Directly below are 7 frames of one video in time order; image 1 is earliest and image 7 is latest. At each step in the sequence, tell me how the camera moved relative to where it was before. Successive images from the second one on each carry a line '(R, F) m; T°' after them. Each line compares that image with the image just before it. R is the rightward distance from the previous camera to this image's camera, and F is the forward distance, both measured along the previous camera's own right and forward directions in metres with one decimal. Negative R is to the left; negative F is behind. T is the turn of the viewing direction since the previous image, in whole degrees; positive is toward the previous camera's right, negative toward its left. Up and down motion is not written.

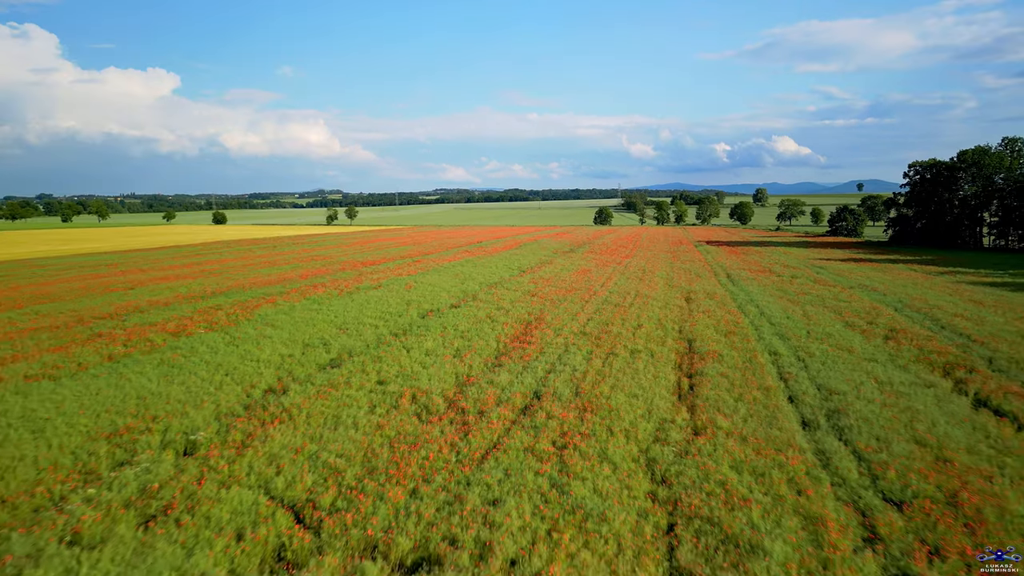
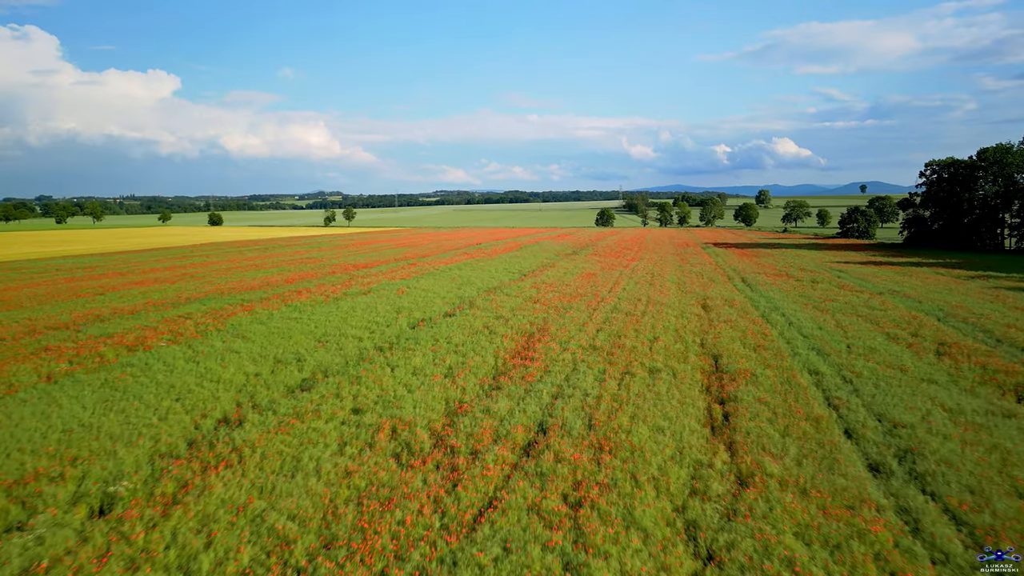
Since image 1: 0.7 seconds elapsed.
(0.0, +2.3) m; 0°
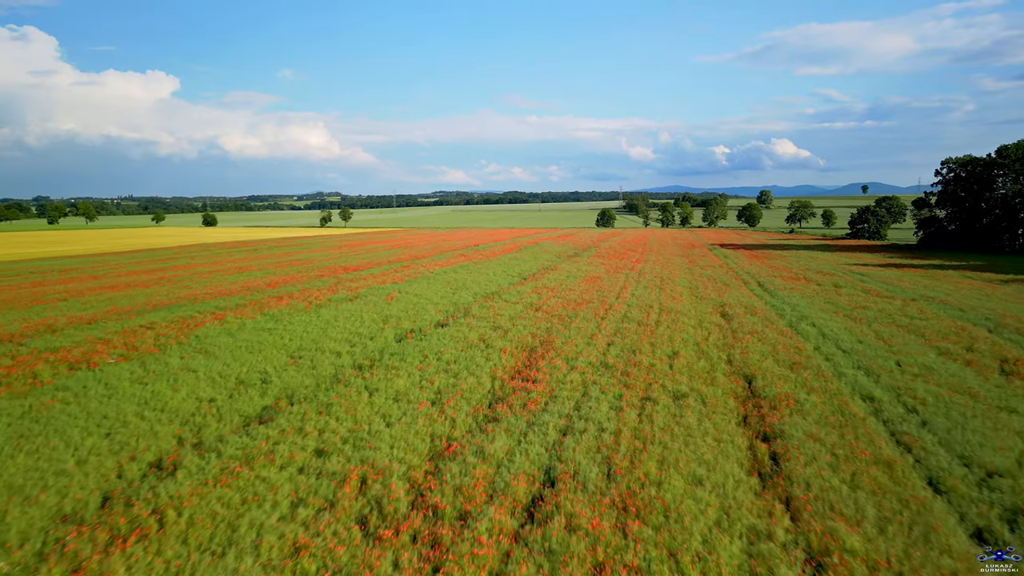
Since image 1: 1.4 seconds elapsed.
(0.0, +2.2) m; 0°
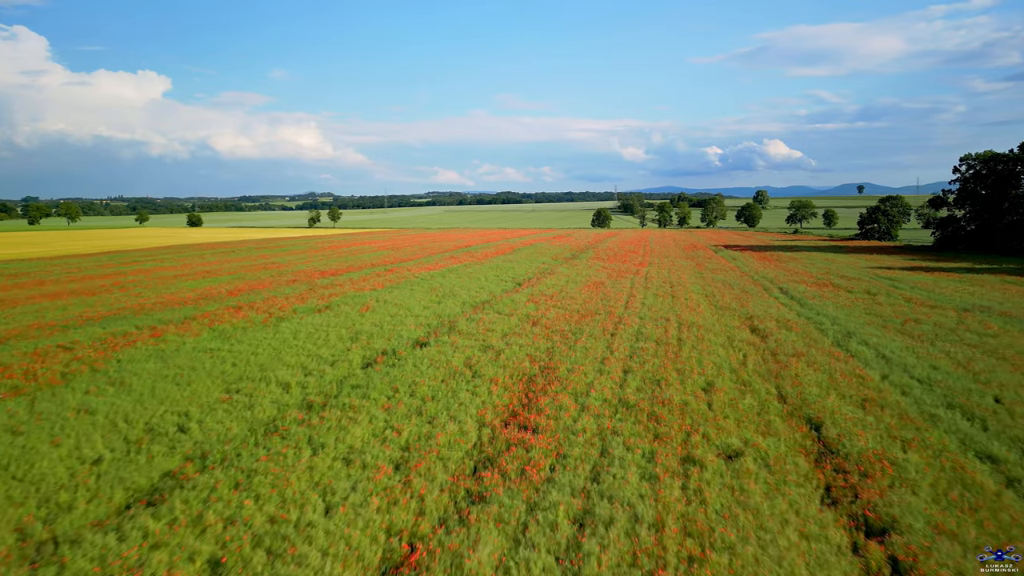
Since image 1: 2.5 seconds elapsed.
(0.0, +3.3) m; +1°
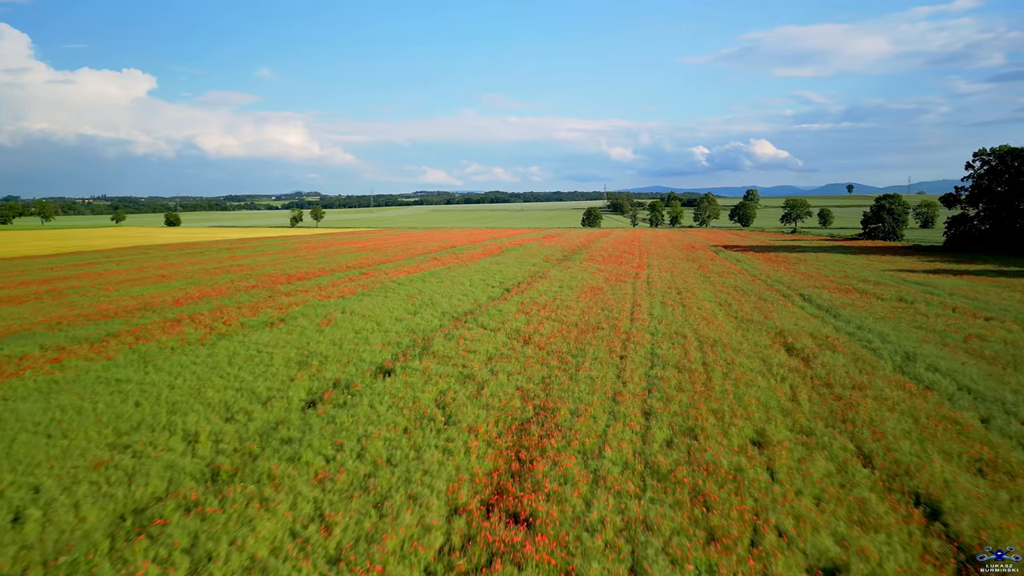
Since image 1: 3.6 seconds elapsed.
(0.0, +3.2) m; +1°
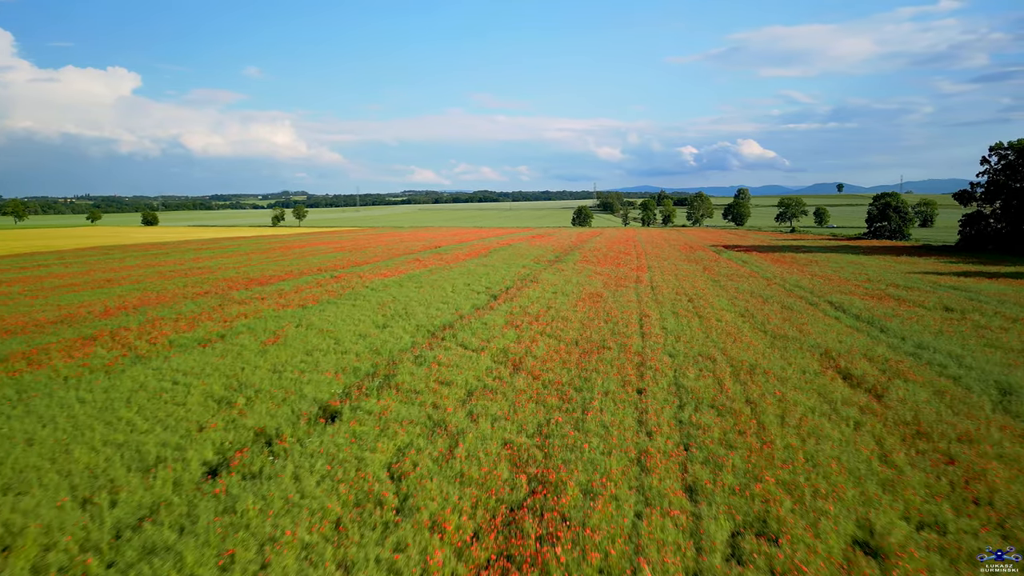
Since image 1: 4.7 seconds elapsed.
(0.0, +3.2) m; +1°
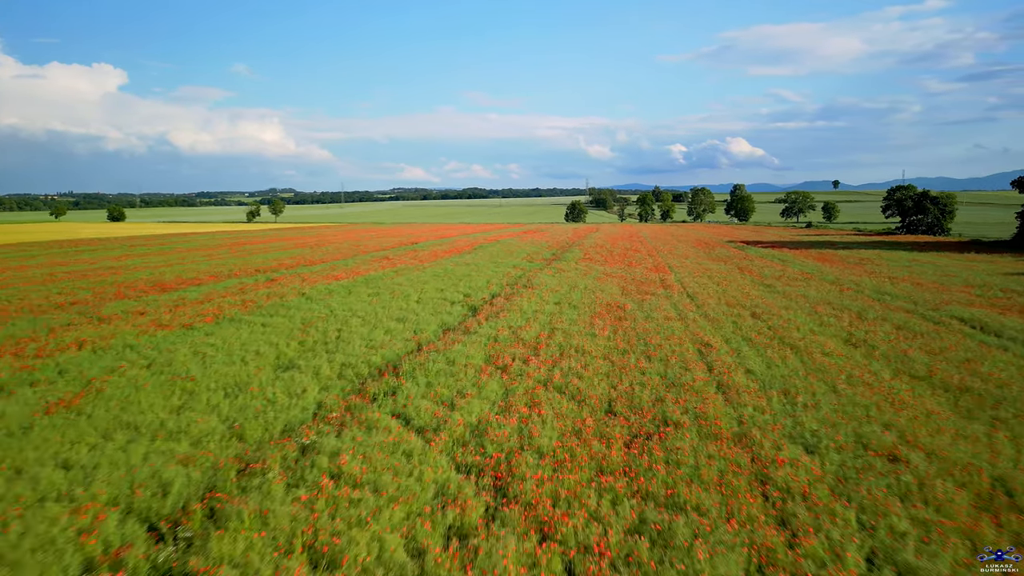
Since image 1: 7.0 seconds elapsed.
(+0.1, +6.8) m; +1°
